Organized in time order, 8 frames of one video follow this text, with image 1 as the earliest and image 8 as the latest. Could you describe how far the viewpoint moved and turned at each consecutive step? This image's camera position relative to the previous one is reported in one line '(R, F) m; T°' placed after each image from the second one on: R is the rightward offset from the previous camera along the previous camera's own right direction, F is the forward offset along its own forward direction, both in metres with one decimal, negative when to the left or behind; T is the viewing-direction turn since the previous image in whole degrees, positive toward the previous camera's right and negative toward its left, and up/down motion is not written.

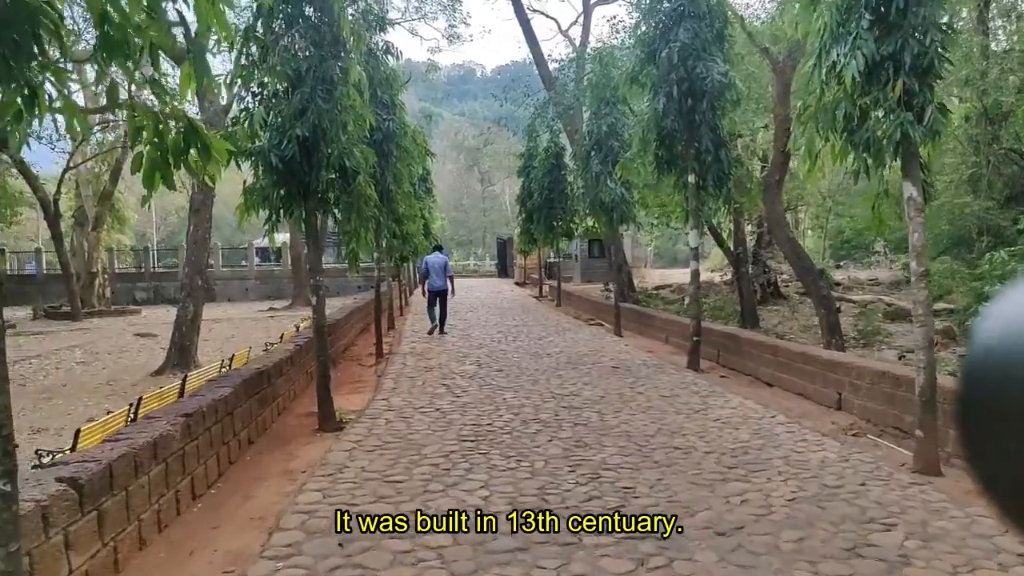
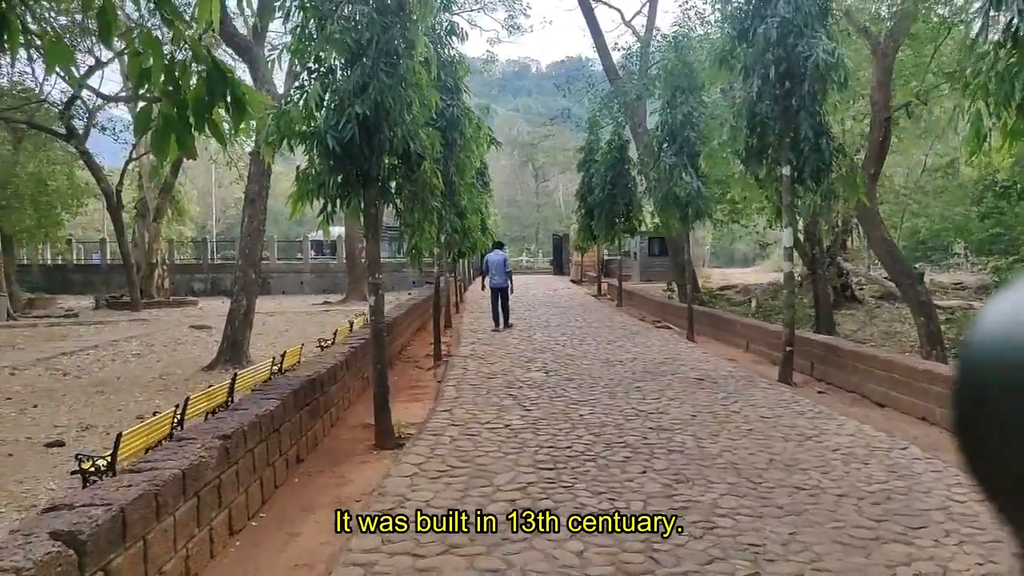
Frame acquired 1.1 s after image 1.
(-0.3, +0.9) m; -4°
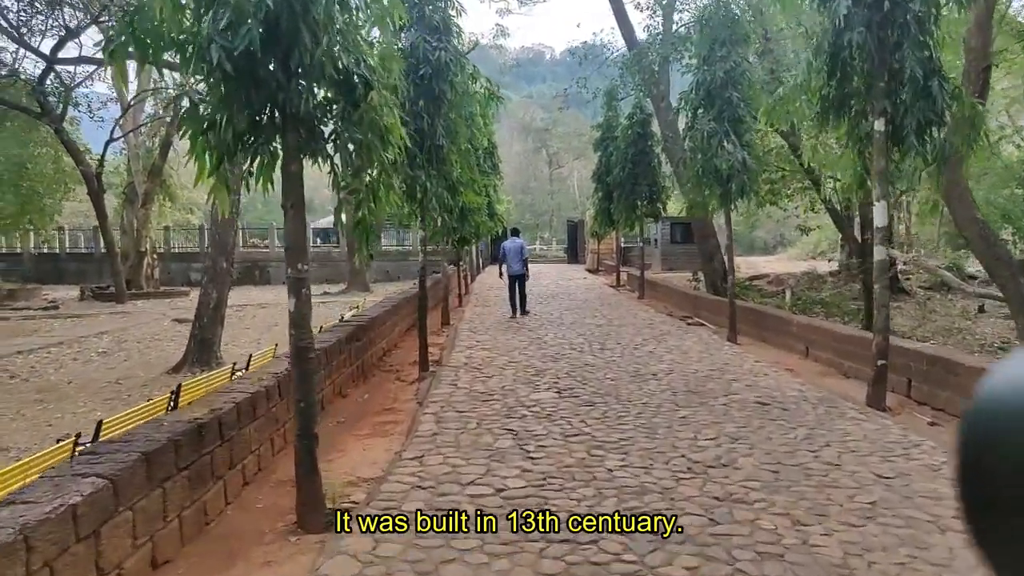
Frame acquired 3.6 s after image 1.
(+0.1, +2.3) m; -1°
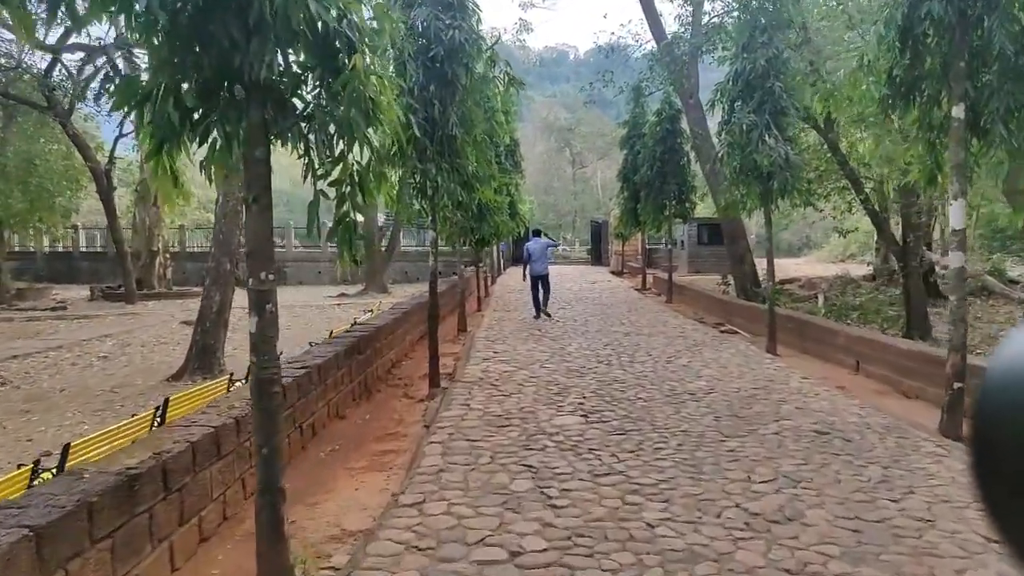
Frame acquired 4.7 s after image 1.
(0.0, +0.9) m; -1°
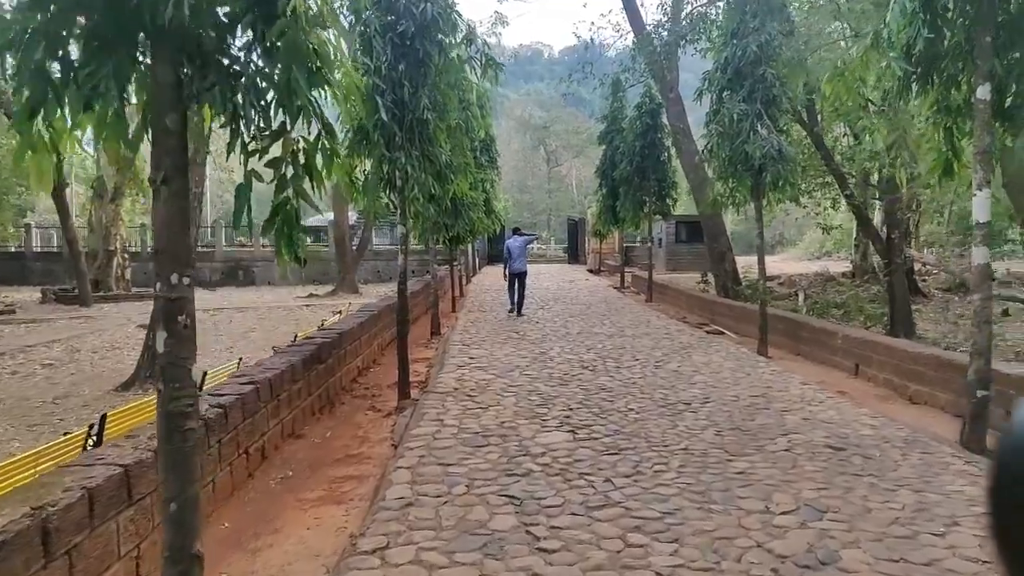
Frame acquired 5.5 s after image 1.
(0.0, +0.7) m; +2°
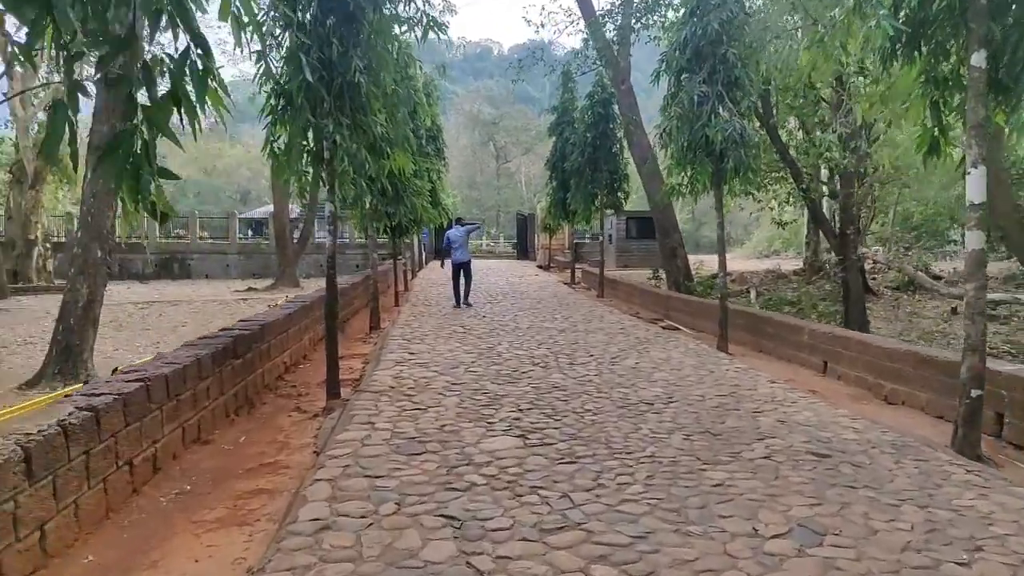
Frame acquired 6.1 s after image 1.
(0.0, +0.8) m; +4°
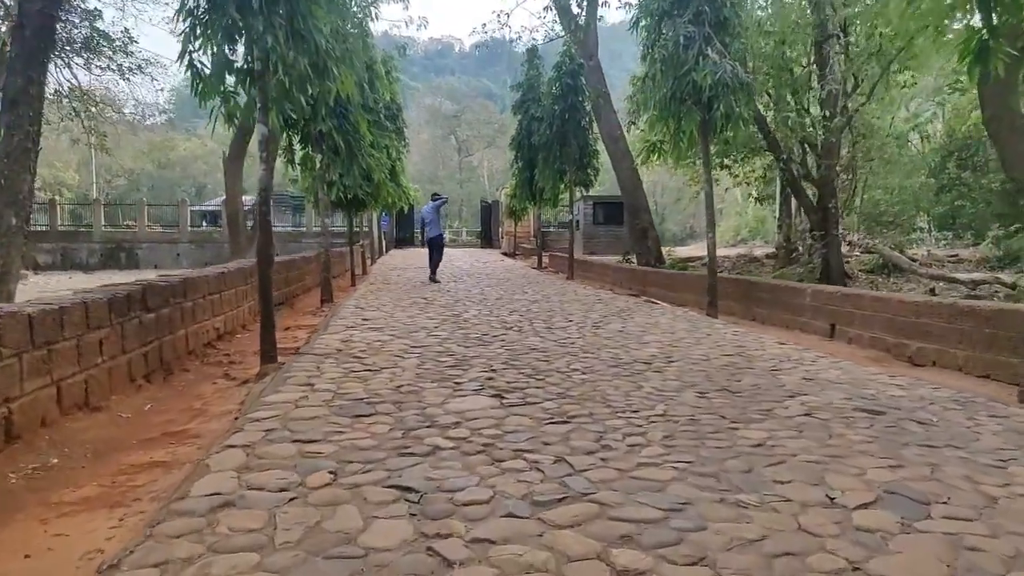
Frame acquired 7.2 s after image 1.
(-0.1, +1.0) m; +3°
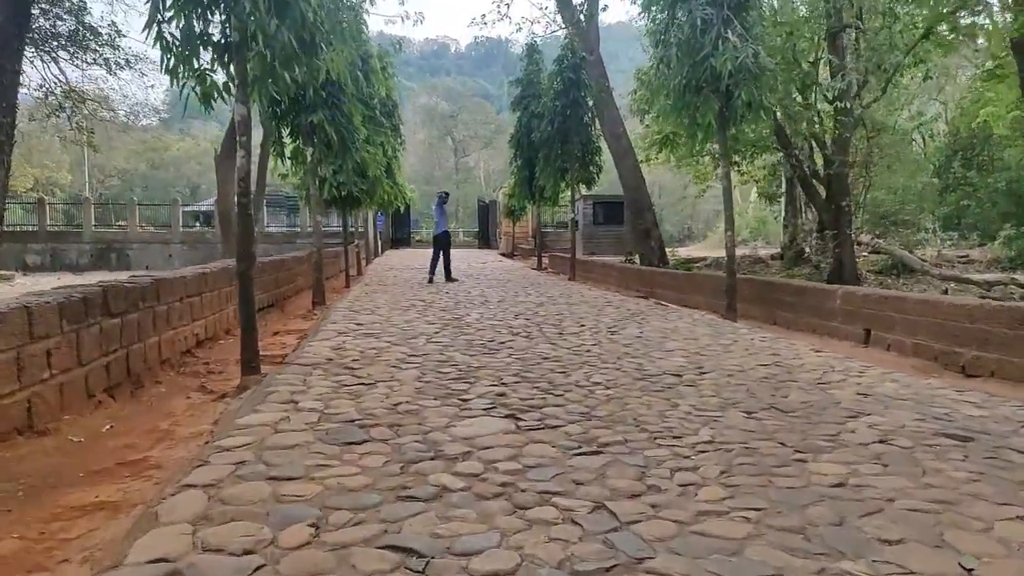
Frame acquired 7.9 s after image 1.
(-0.1, +0.6) m; 0°
